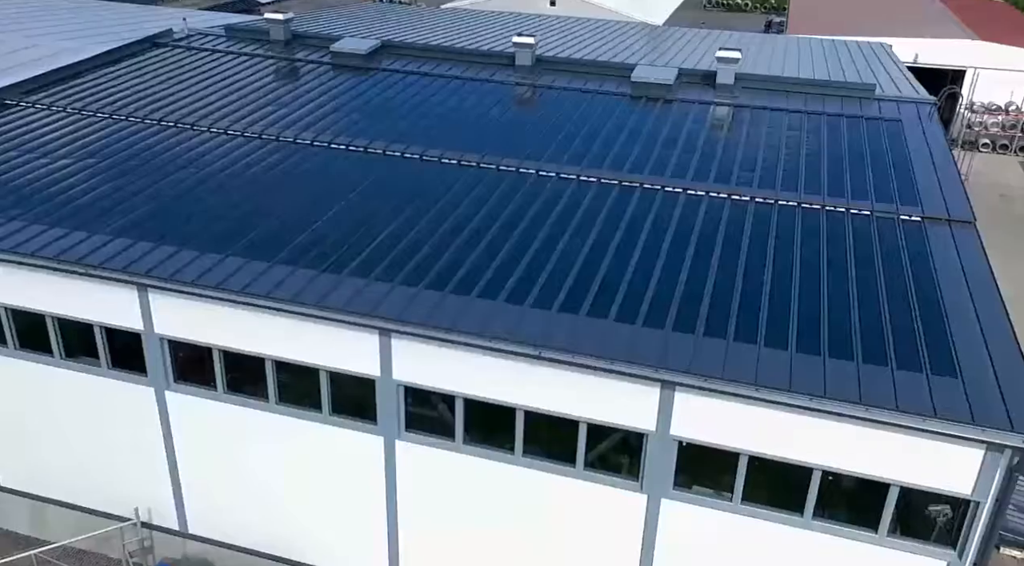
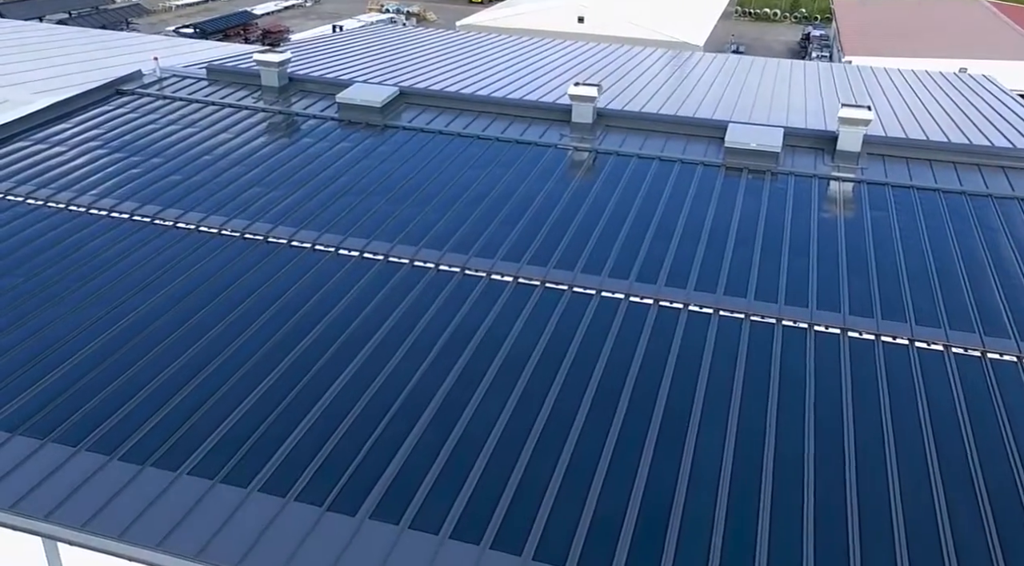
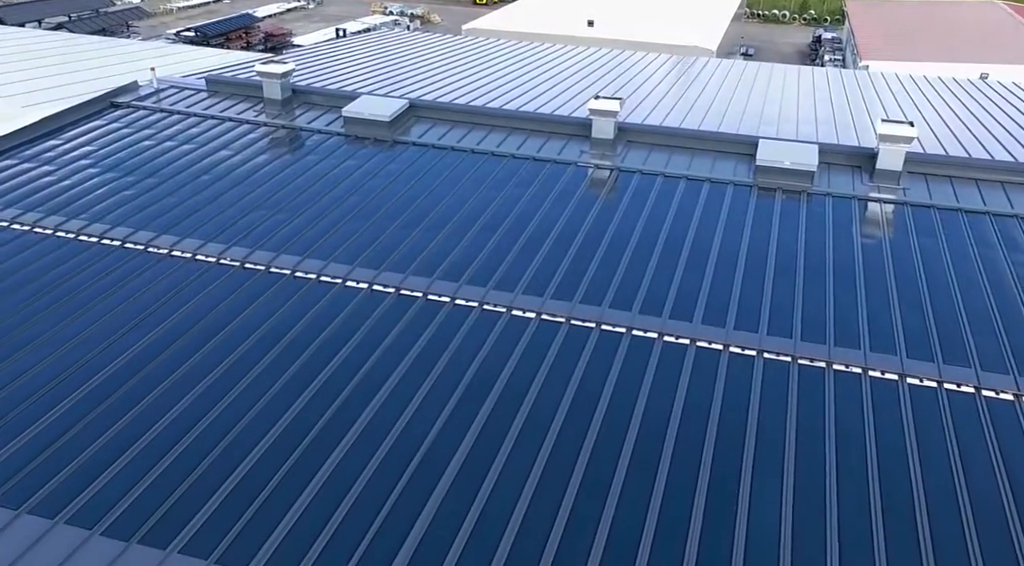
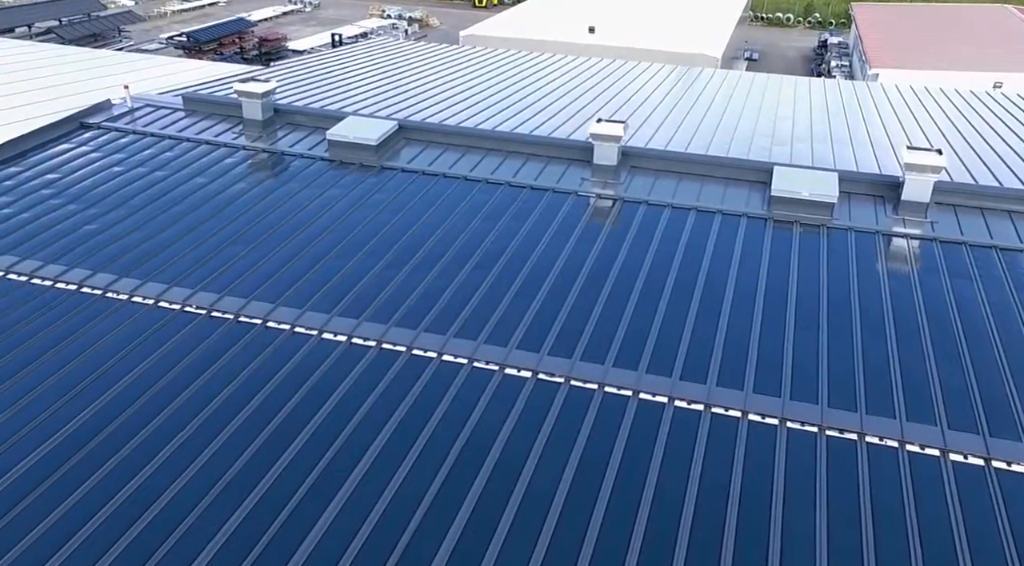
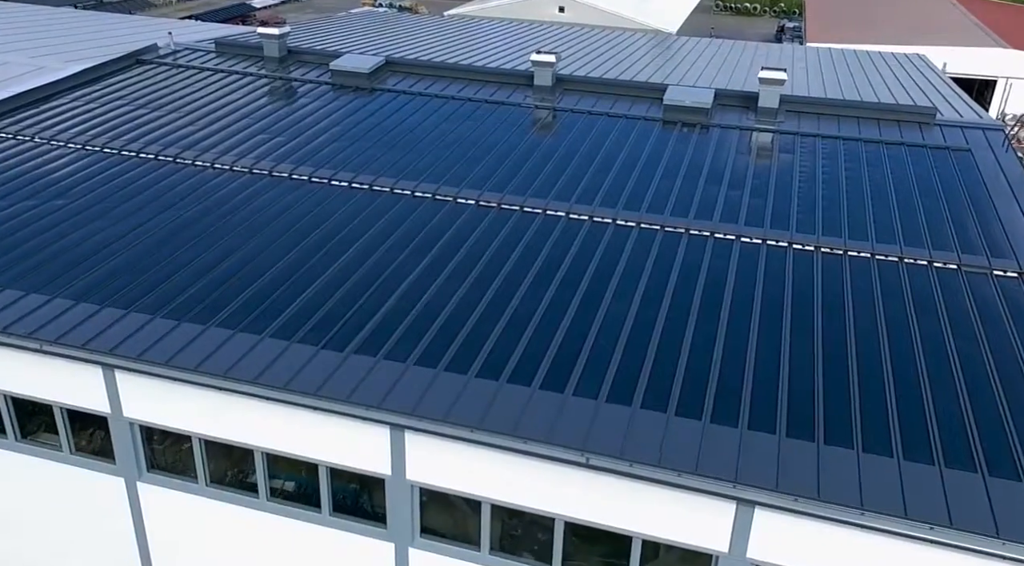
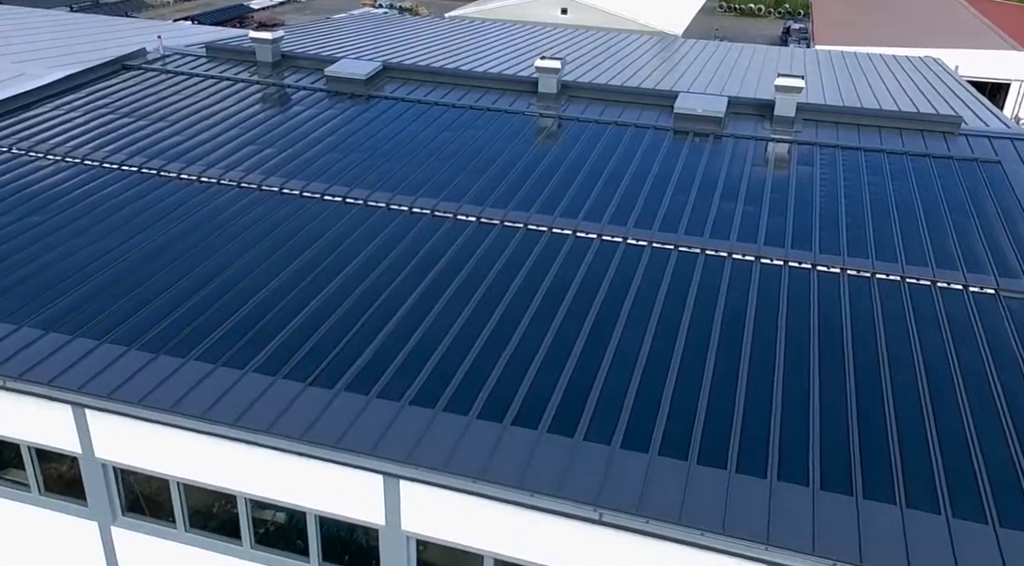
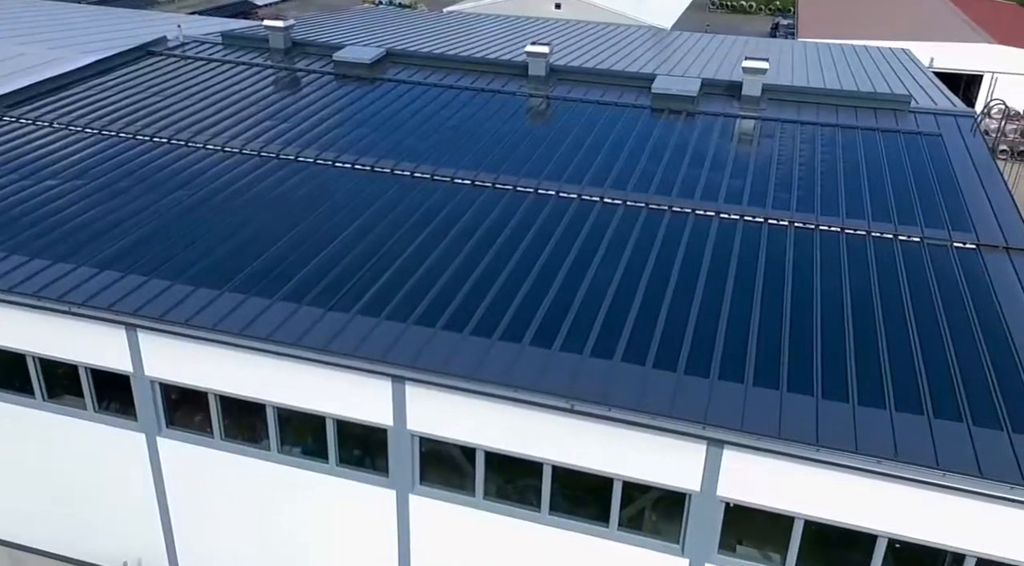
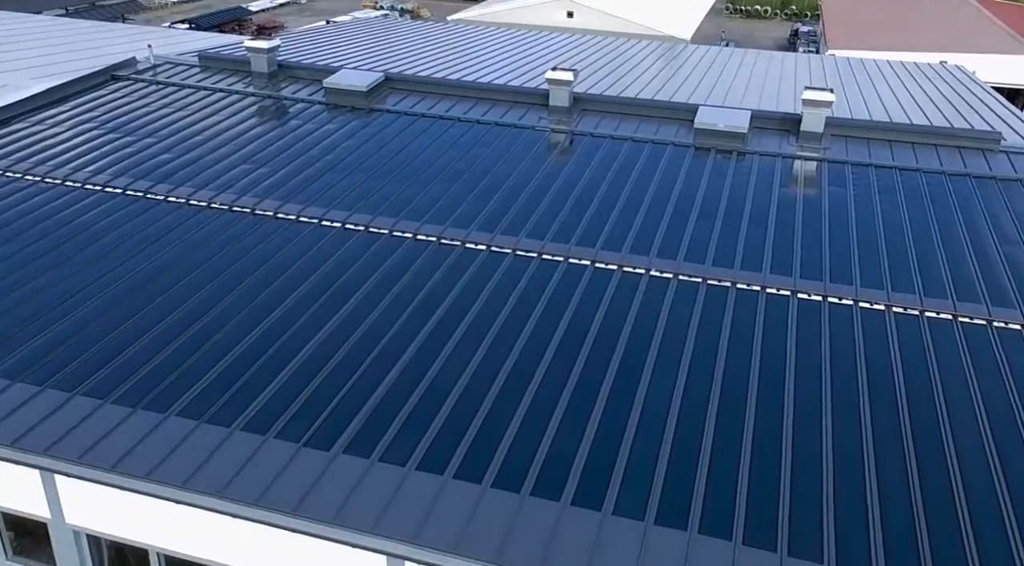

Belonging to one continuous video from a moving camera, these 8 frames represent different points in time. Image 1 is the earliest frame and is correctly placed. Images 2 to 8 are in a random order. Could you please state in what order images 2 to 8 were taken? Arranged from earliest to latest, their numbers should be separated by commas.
7, 5, 6, 8, 2, 3, 4
